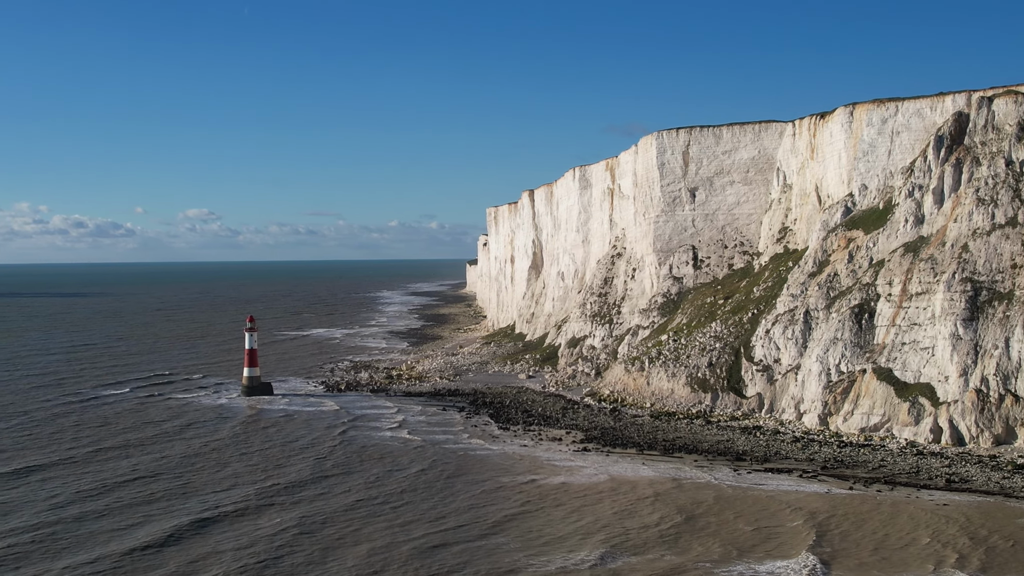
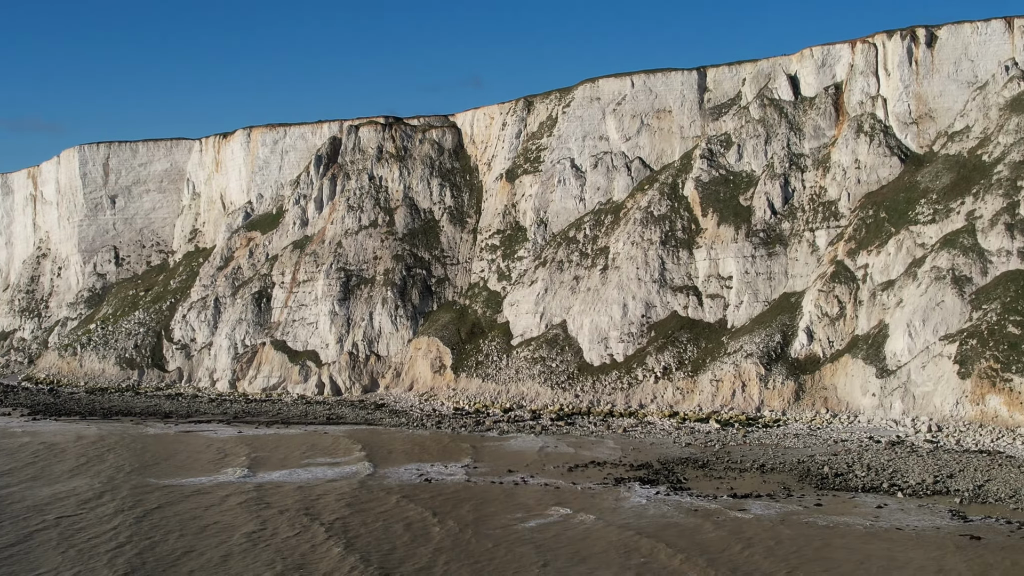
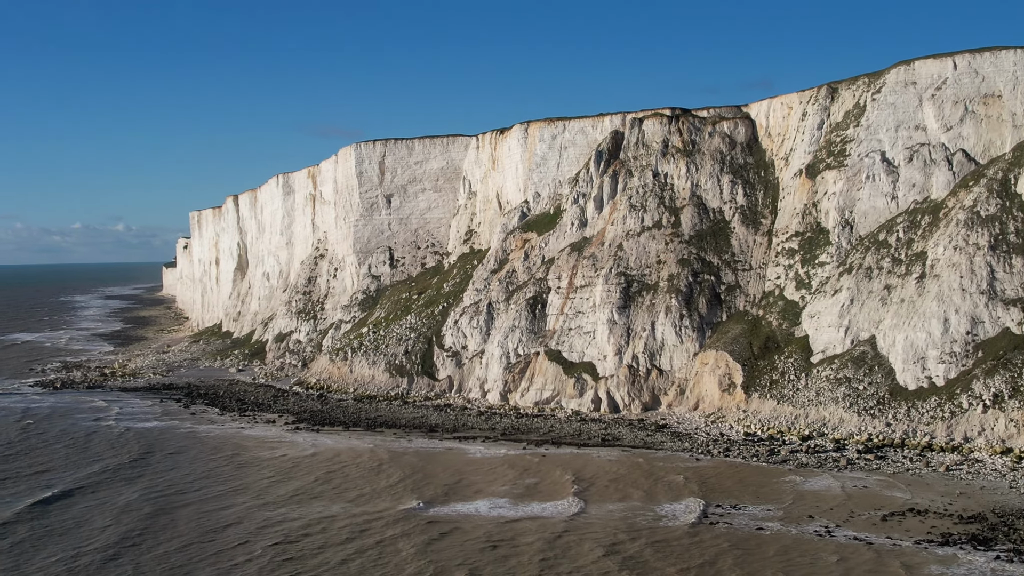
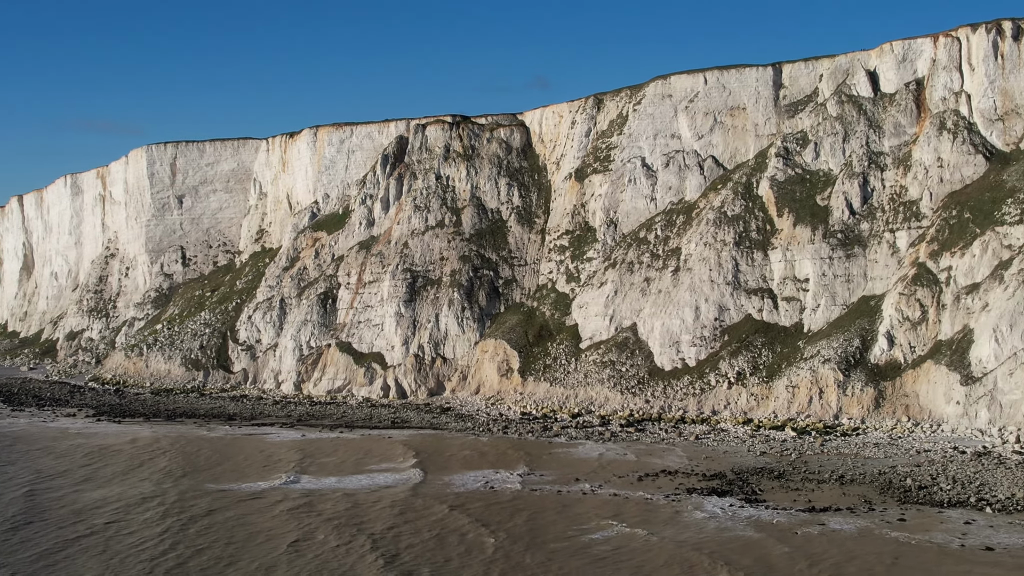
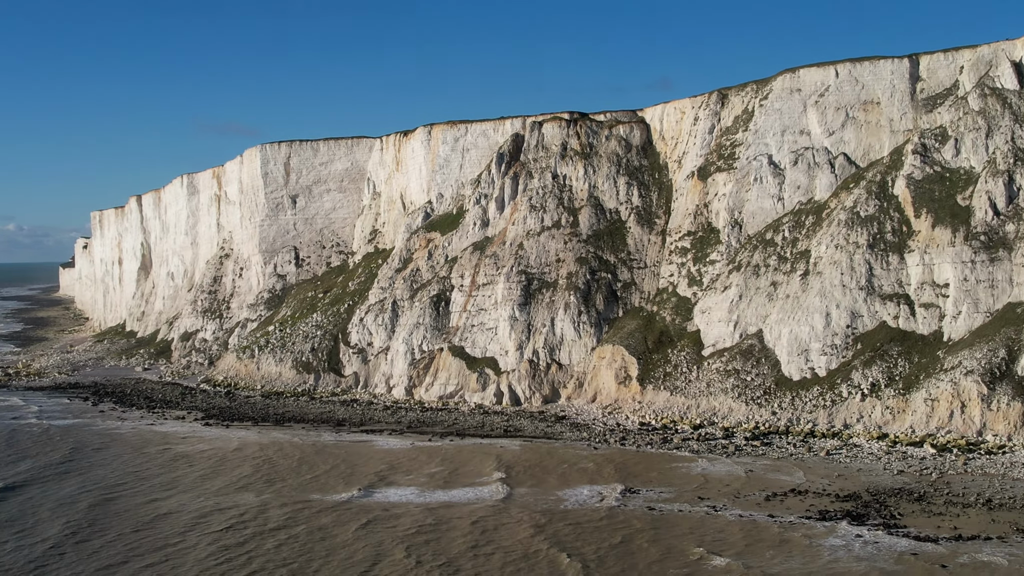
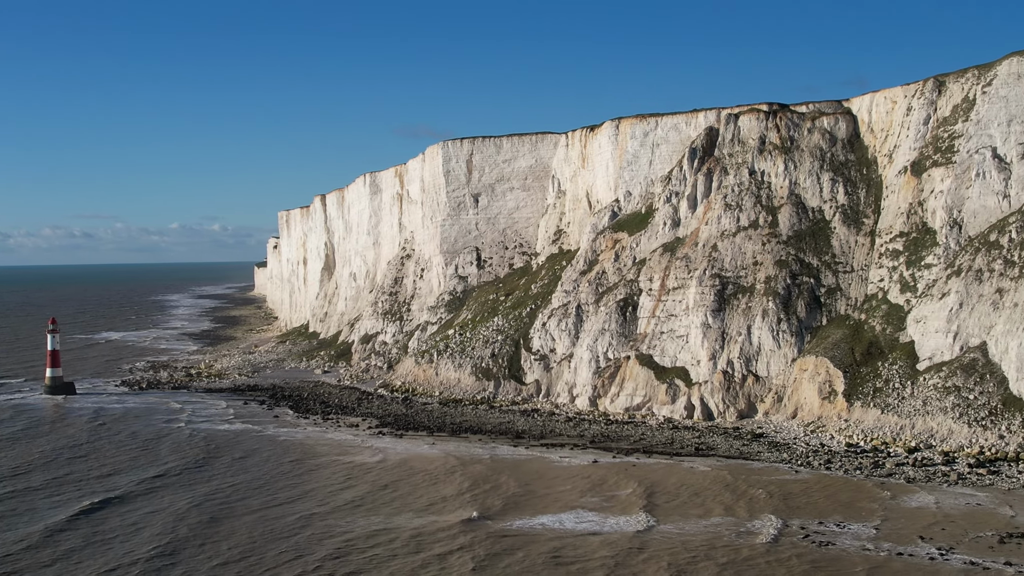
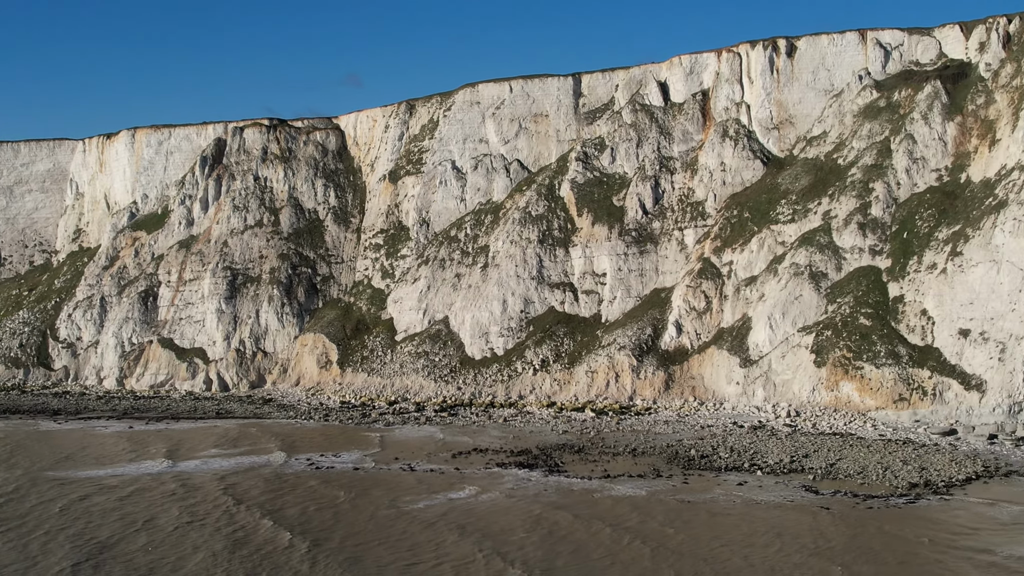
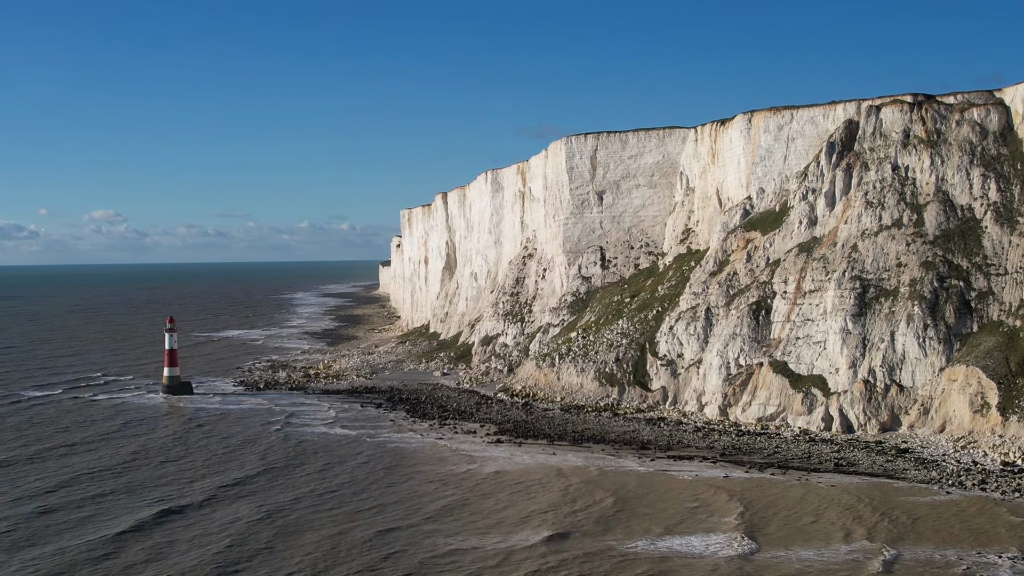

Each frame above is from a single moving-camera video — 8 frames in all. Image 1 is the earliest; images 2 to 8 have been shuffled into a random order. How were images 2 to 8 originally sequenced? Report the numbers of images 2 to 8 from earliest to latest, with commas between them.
8, 6, 3, 5, 4, 2, 7
